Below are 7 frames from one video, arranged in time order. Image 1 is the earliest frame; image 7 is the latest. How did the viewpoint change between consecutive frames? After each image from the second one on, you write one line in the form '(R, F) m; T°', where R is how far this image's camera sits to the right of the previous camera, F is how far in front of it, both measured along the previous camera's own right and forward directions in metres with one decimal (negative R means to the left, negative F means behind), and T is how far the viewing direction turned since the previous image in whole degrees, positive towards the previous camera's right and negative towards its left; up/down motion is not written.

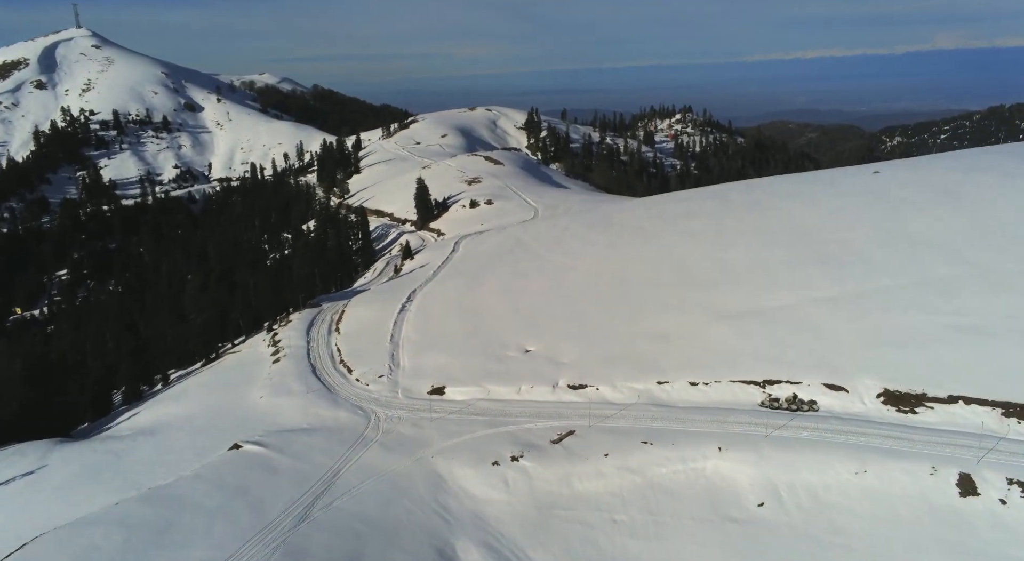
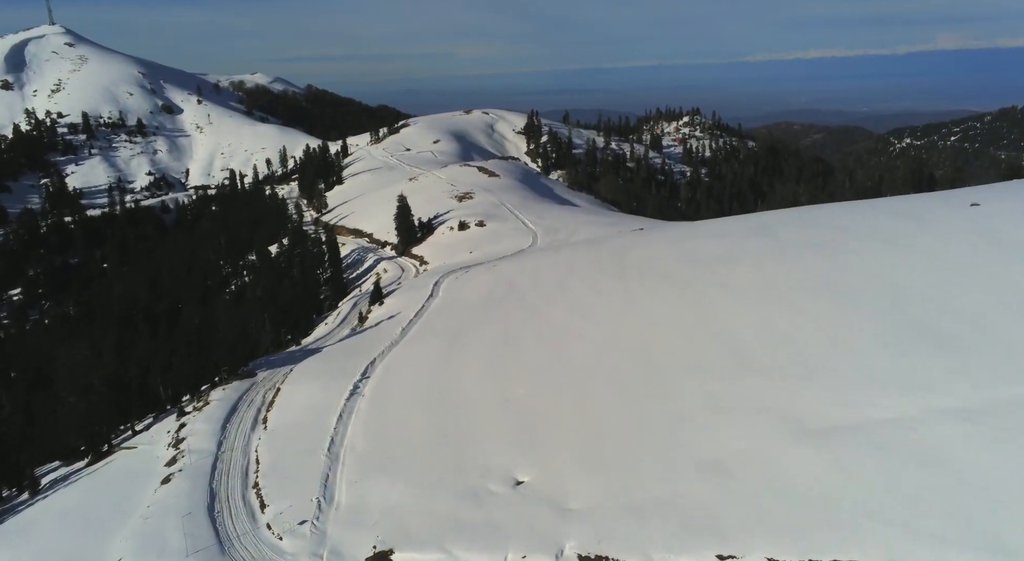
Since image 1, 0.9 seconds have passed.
(+0.7, +16.1) m; 0°
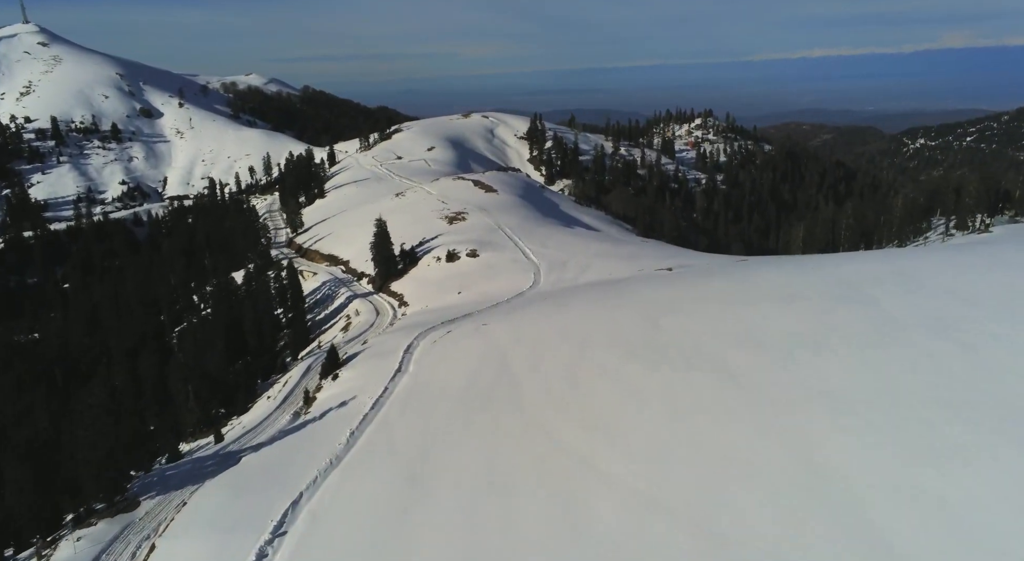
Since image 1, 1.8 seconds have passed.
(+0.7, +16.6) m; 0°
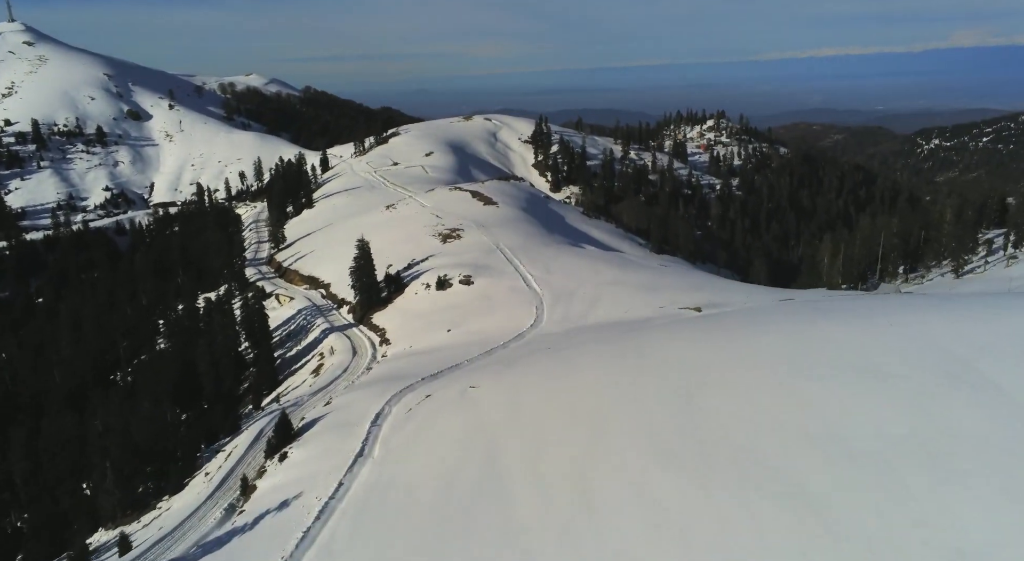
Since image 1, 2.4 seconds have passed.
(+0.7, +11.0) m; 0°
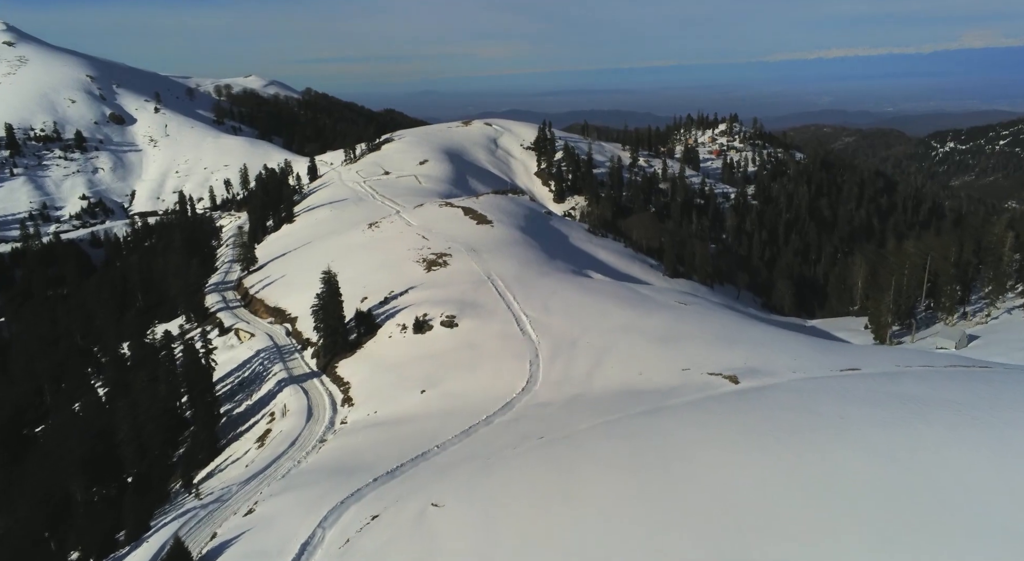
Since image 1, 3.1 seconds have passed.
(+1.2, +12.0) m; 0°
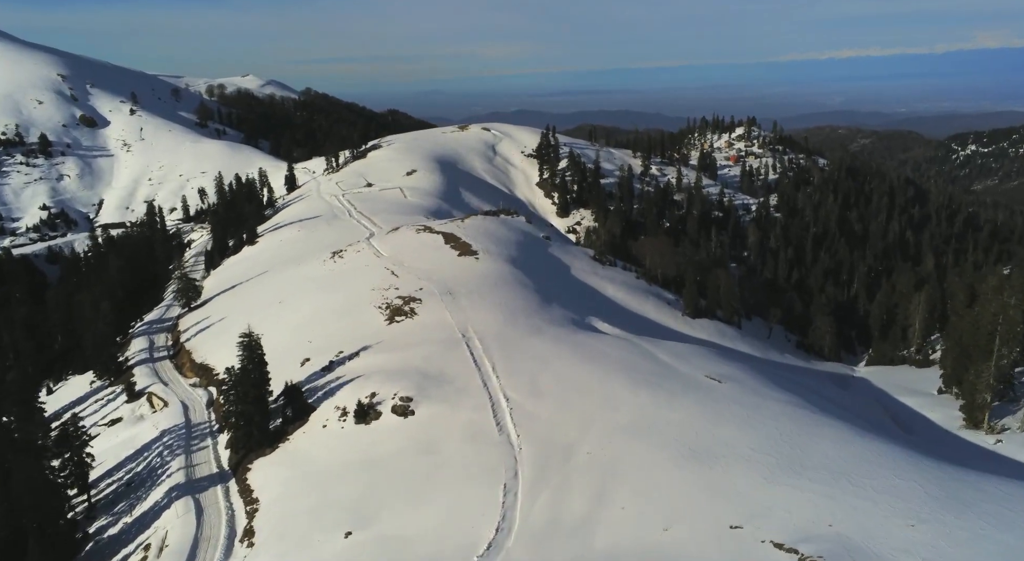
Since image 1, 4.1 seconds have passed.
(+2.0, +16.7) m; -1°
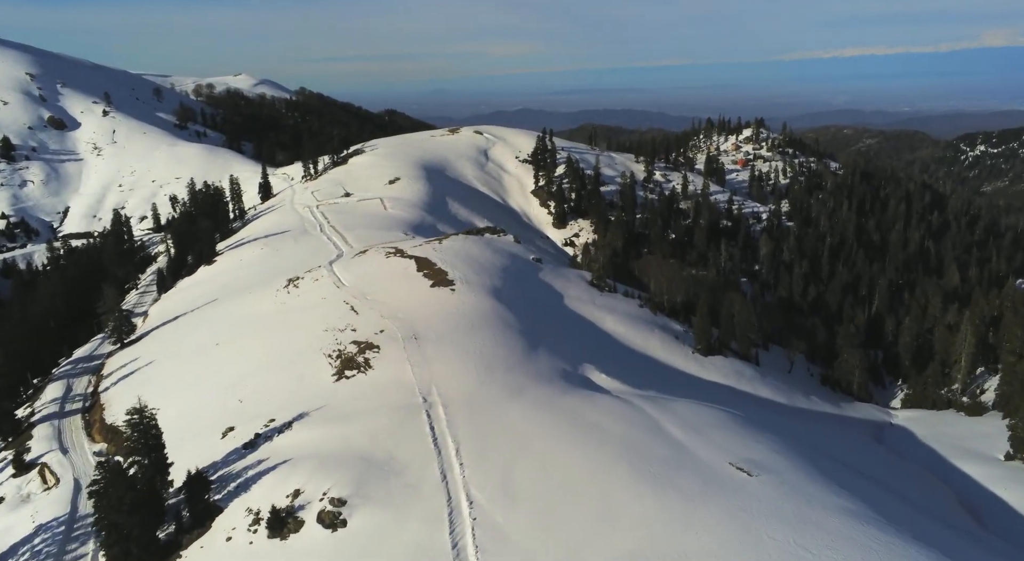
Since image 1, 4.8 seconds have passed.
(+1.7, +11.8) m; 0°
